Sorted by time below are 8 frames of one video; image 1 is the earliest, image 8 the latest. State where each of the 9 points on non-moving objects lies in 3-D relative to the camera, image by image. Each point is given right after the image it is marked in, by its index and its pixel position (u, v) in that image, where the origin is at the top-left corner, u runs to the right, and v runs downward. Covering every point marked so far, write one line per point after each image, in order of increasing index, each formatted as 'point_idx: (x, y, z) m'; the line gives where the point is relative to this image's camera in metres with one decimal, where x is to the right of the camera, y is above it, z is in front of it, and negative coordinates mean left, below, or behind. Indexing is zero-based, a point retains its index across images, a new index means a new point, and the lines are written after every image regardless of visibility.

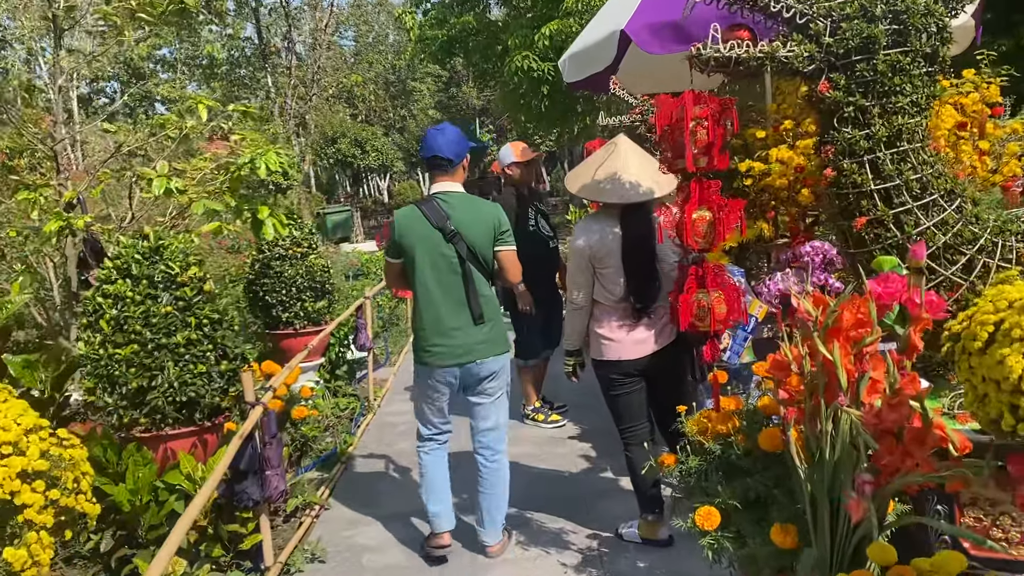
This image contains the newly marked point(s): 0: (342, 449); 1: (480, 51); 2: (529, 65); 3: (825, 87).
0: (-0.9, -0.9, +4.5) m
1: (-0.5, +4.1, +14.9) m
2: (+0.2, +3.0, +11.6) m
3: (+0.8, +0.5, +2.3) m
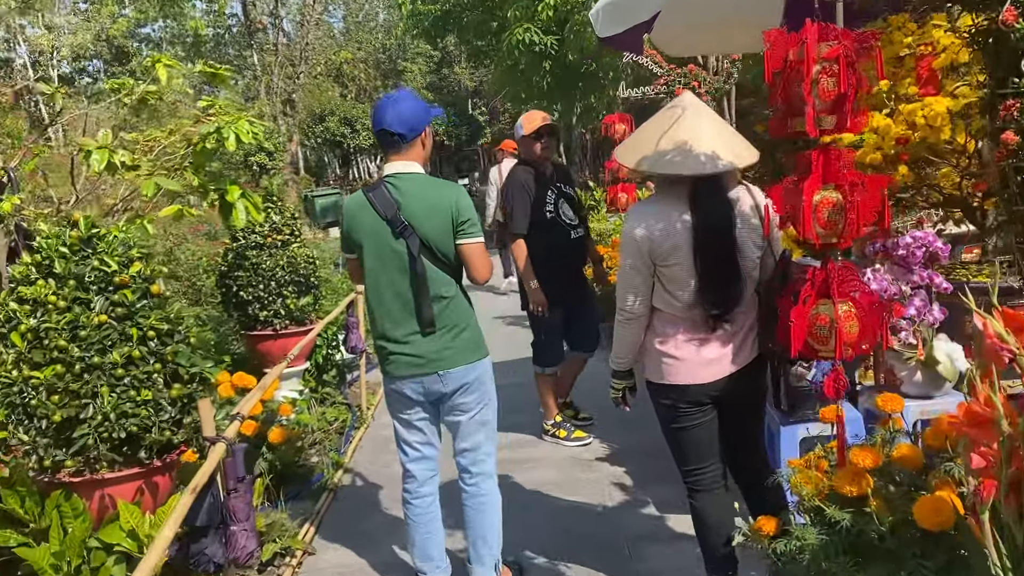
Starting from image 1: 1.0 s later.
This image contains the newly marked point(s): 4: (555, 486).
0: (-0.8, -0.8, +3.9) m
1: (-0.6, +4.3, +14.2) m
2: (+0.2, +3.2, +10.9) m
3: (+0.9, +0.5, +1.6) m
4: (+0.2, -0.8, +3.6) m
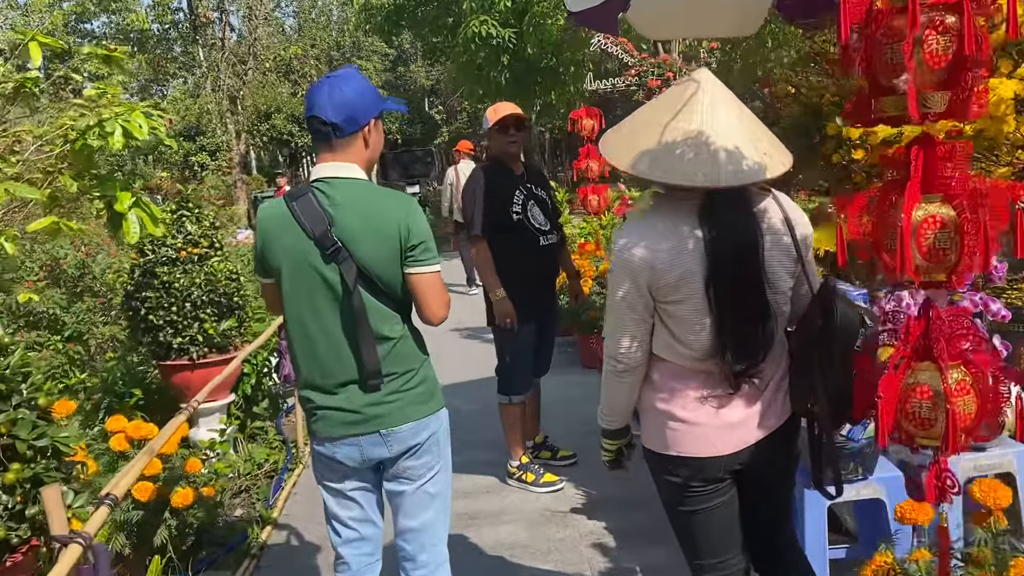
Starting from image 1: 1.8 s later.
0: (-1.0, -0.9, +3.2) m
1: (-1.3, +4.2, +13.6) m
2: (-0.3, +3.1, +10.3) m
3: (+0.9, +0.4, +1.1) m
4: (0.0, -0.9, +3.0) m
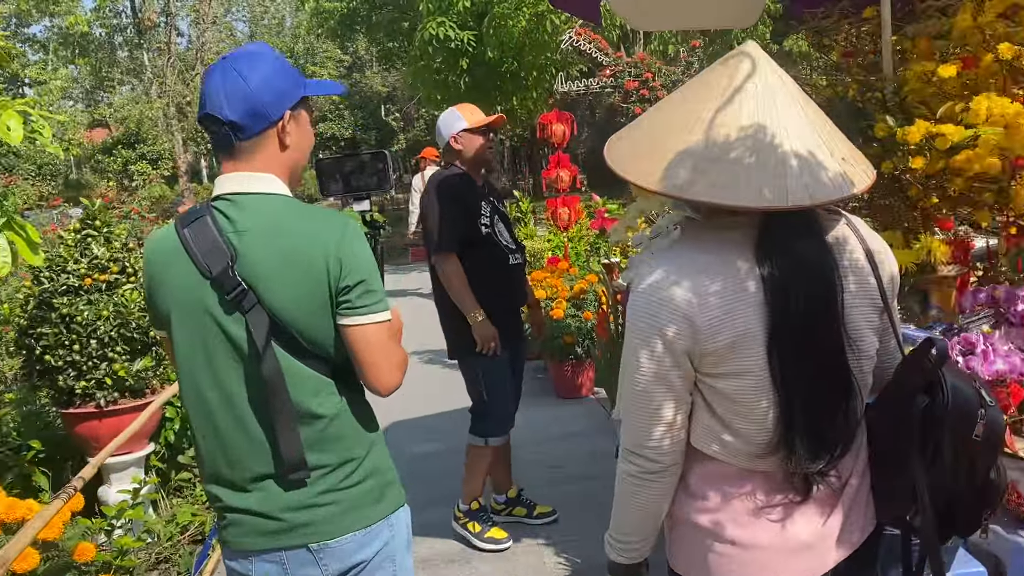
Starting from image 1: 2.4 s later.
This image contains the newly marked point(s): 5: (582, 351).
0: (-1.1, -1.0, +2.7) m
1: (-1.9, +4.0, +13.0) m
2: (-0.8, +2.9, +9.8) m
3: (+0.9, +0.4, +0.6) m
4: (0.0, -1.0, +2.5) m
5: (+0.4, -0.4, +4.7) m
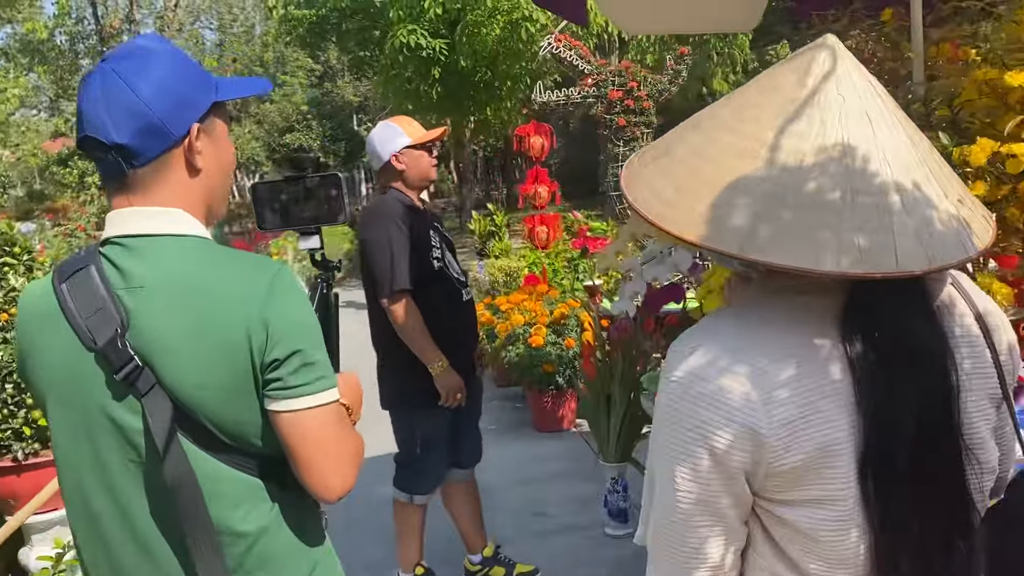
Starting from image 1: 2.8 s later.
0: (-1.1, -1.2, +2.3) m
1: (-2.3, +3.8, +12.6) m
2: (-1.1, +2.7, +9.4) m
3: (+0.9, +0.3, +0.3) m
4: (-0.1, -1.1, +2.1) m
5: (+0.3, -0.5, +4.4) m
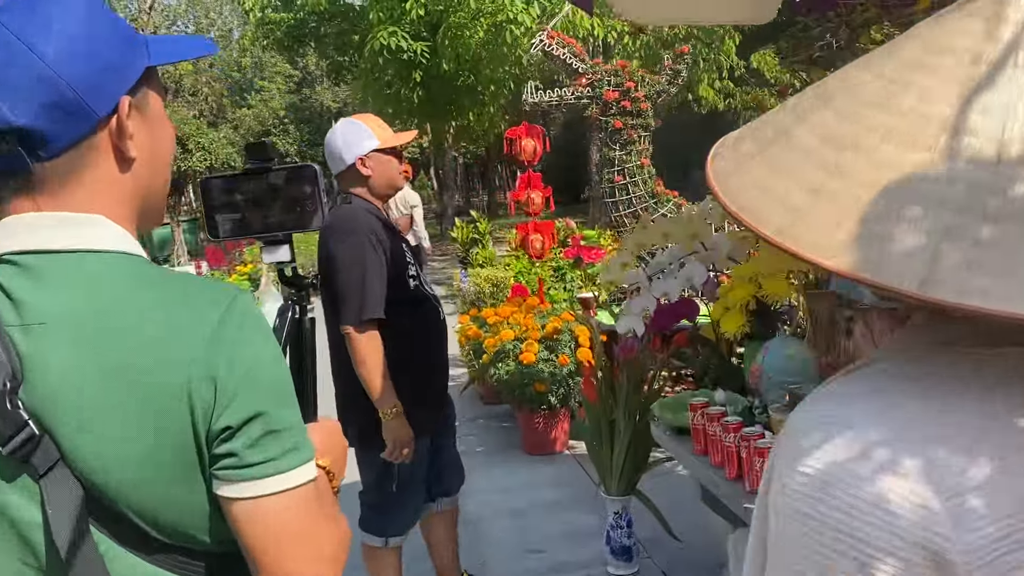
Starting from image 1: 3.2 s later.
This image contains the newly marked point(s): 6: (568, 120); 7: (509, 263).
0: (-1.1, -1.2, +2.0) m
1: (-2.6, +3.7, +12.3) m
2: (-1.2, +2.6, +9.1) m
3: (+0.9, +0.2, 0.0) m
4: (-0.1, -1.2, +1.8) m
5: (+0.2, -0.5, +4.1) m
6: (+1.1, +3.5, +17.8) m
7: (0.0, +0.2, +6.4) m
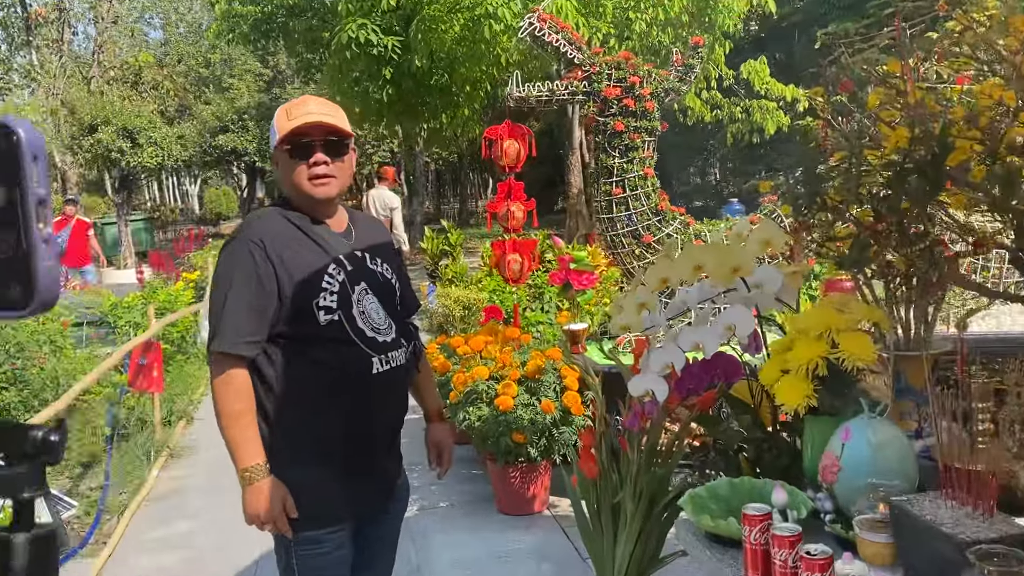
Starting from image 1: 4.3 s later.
0: (-1.2, -1.3, +1.2) m
1: (-2.9, +3.6, +11.6) m
2: (-1.4, +2.5, +8.5) m
3: (+1.0, +0.1, -0.6) m
4: (-0.1, -1.3, +1.1) m
5: (+0.1, -0.7, +3.4) m
6: (+0.6, +3.3, +17.2) m
7: (-0.2, 0.0, +5.7) m
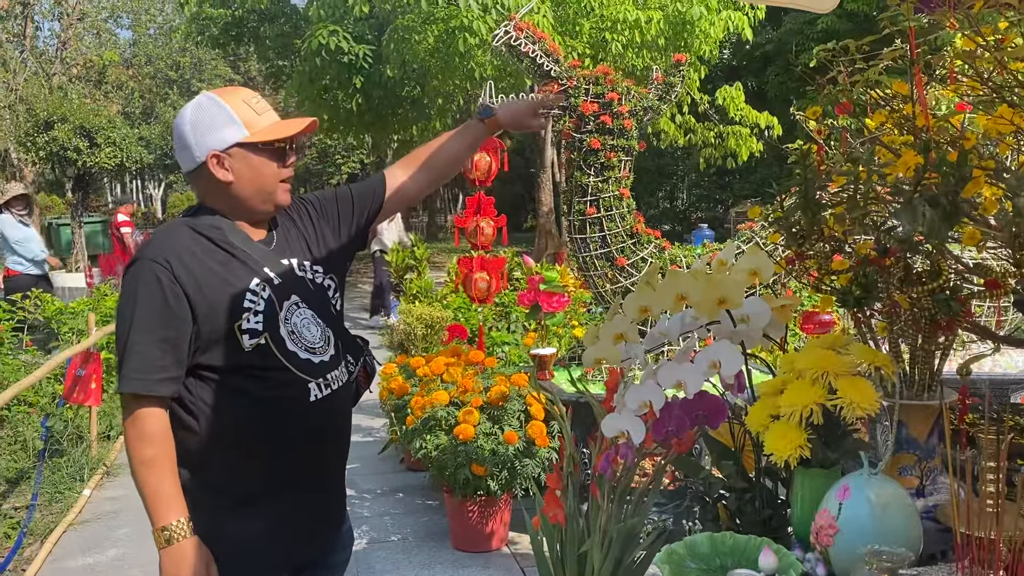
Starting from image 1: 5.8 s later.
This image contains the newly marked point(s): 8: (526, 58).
0: (-1.3, -1.3, +1.0) m
1: (-3.2, +3.4, +11.3) m
2: (-1.7, +2.4, +8.2) m
3: (+1.0, +0.1, -0.7) m
4: (-0.2, -1.3, +0.9) m
5: (-0.1, -0.7, +3.2) m
6: (0.0, +2.9, +17.0) m
7: (-0.4, -0.1, +5.5) m
8: (+0.1, +1.3, +5.0) m
